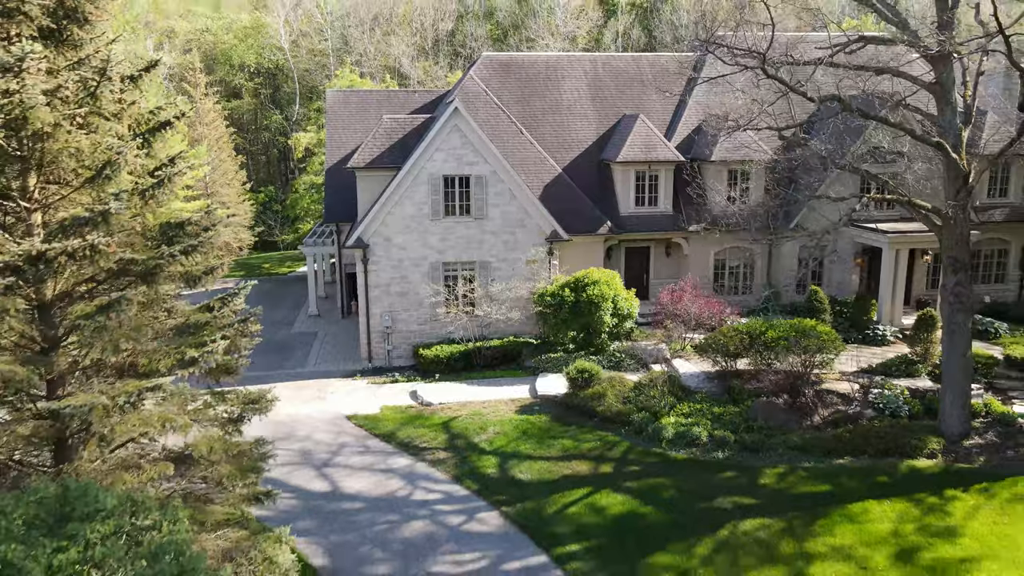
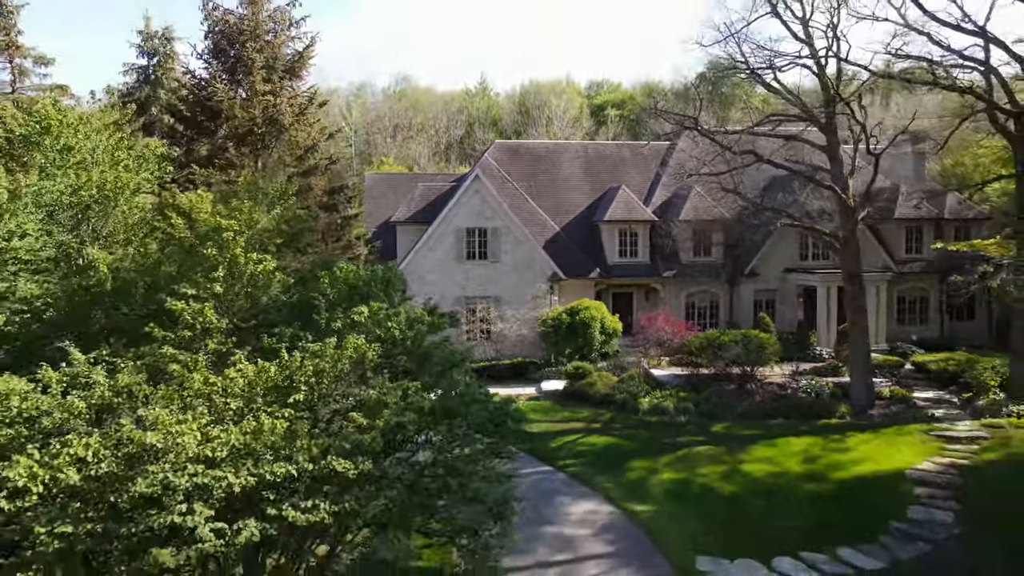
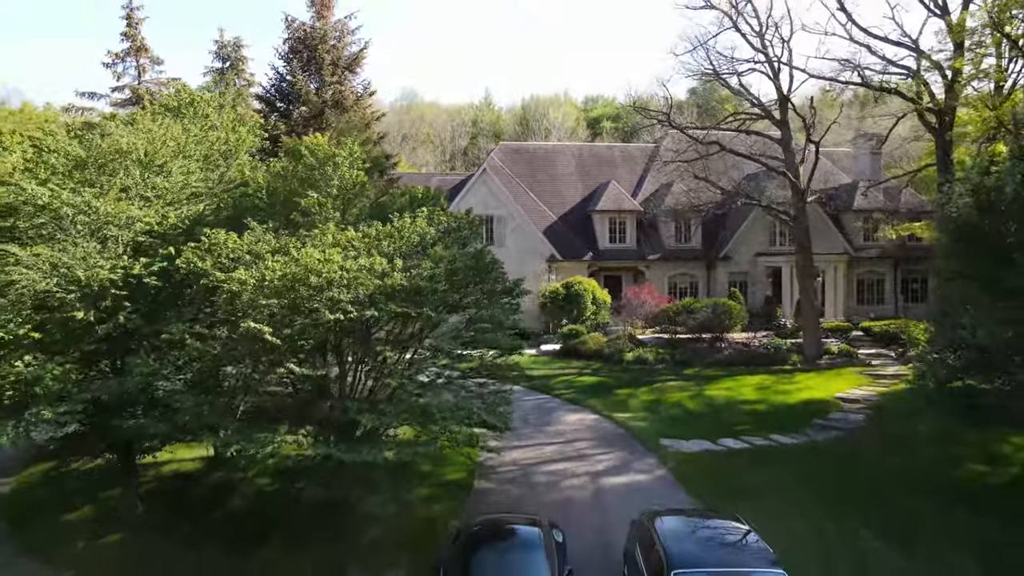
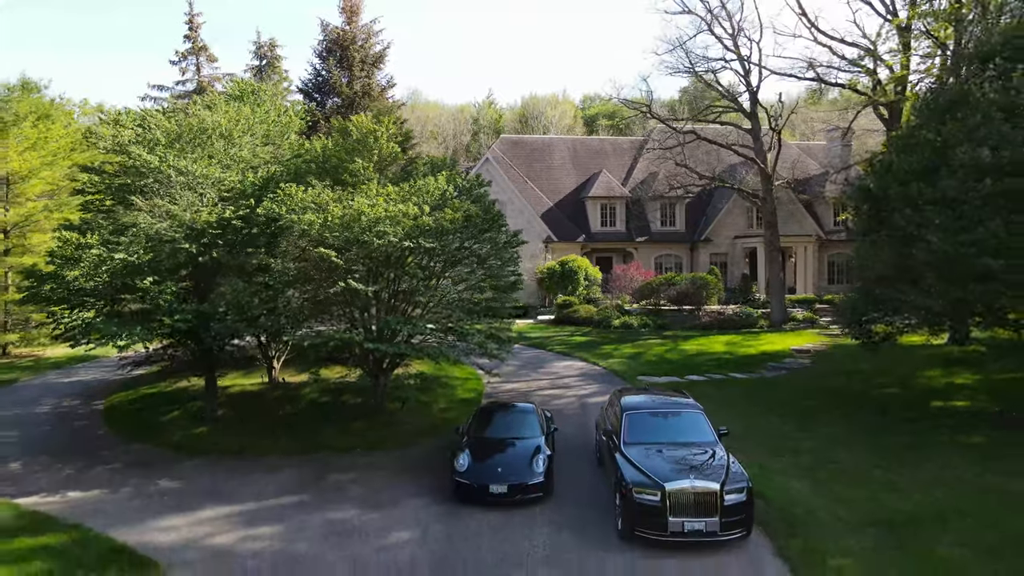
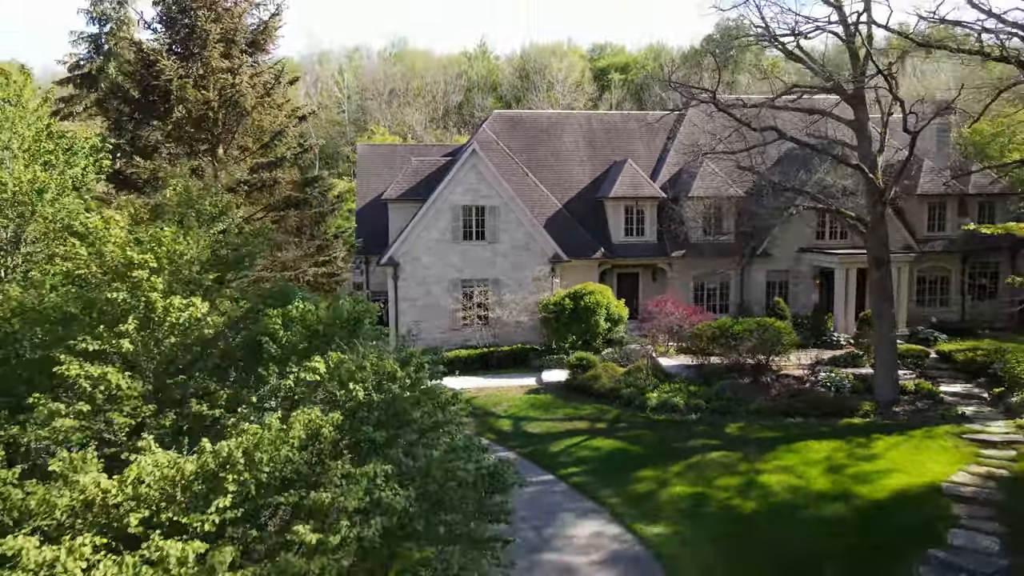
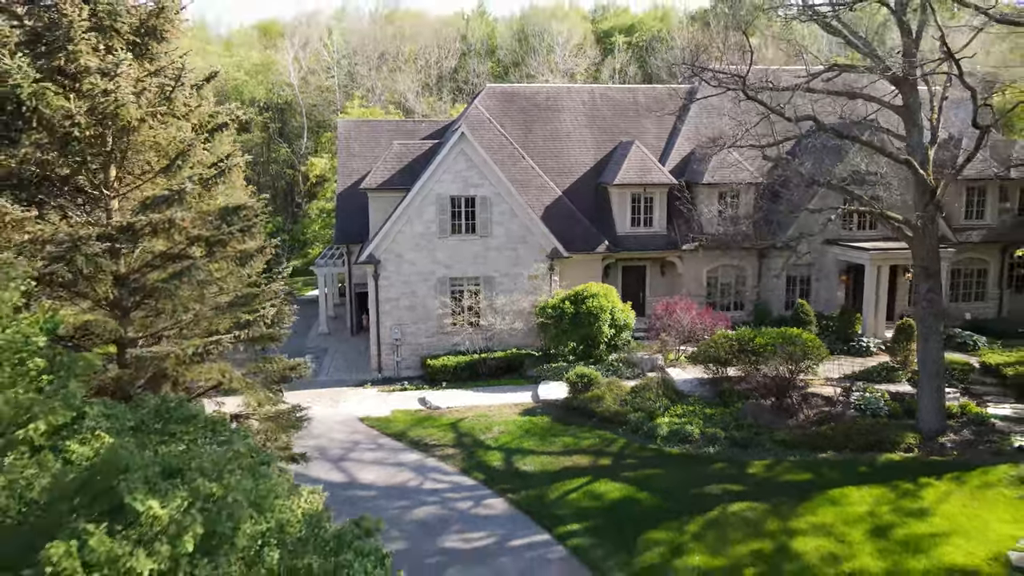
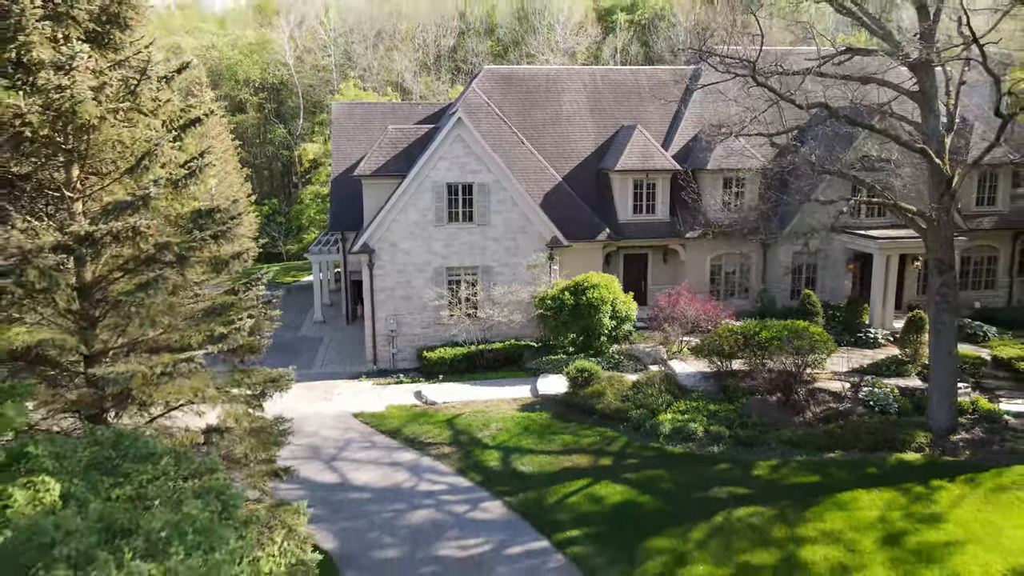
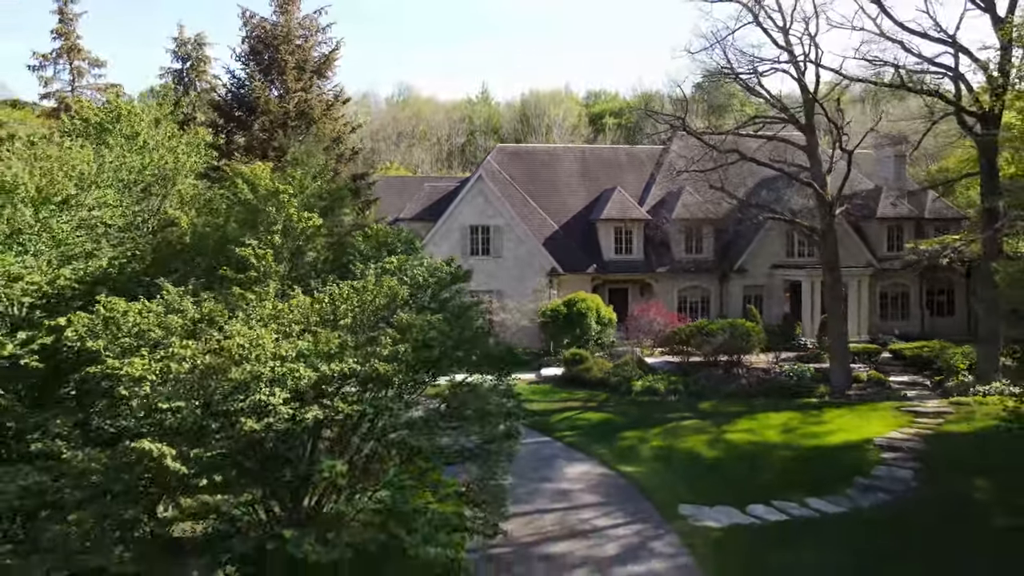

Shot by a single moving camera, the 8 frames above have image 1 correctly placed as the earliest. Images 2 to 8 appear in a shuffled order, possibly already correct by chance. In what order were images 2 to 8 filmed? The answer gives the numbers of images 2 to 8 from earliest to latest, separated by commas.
7, 6, 5, 2, 8, 3, 4
